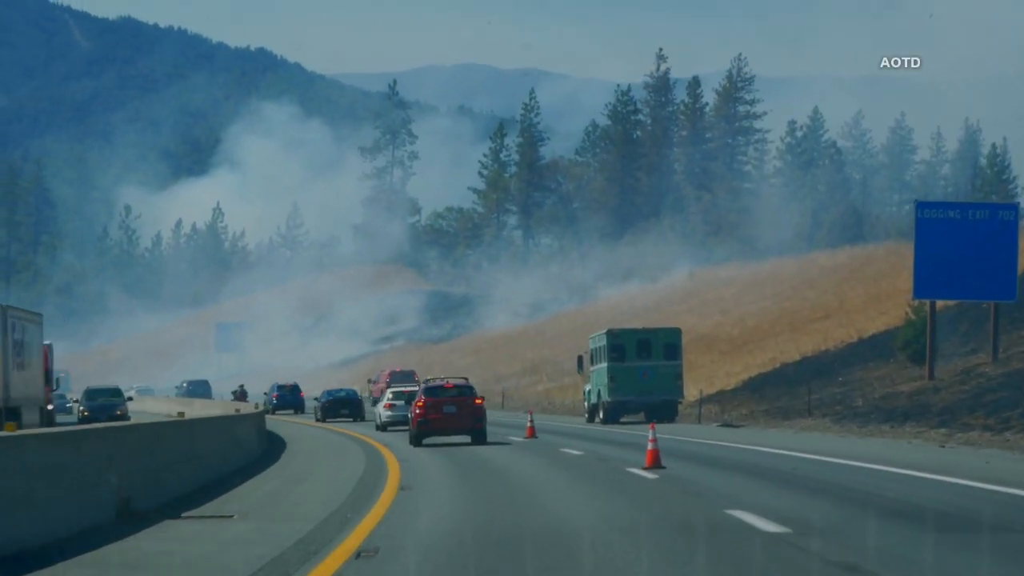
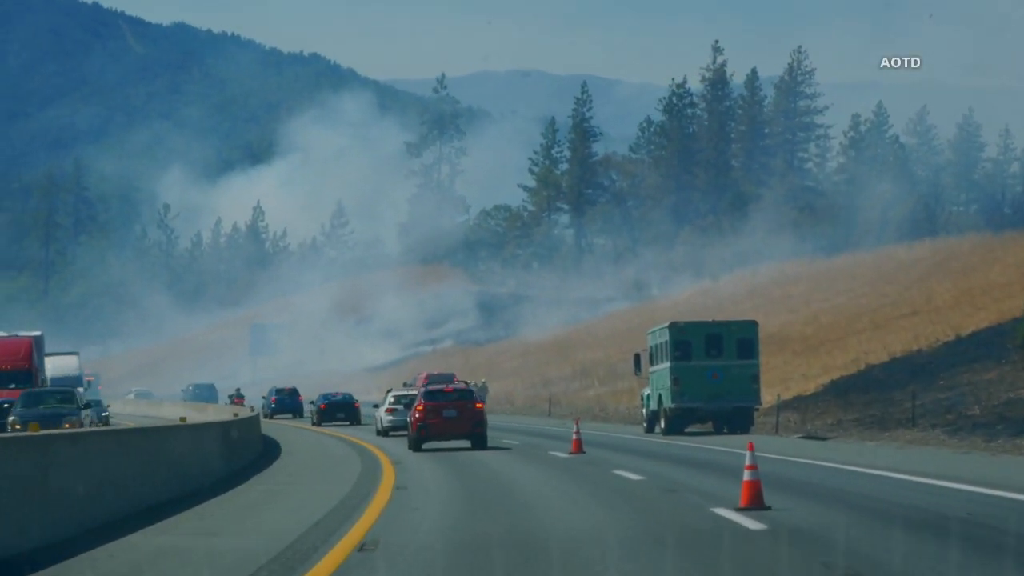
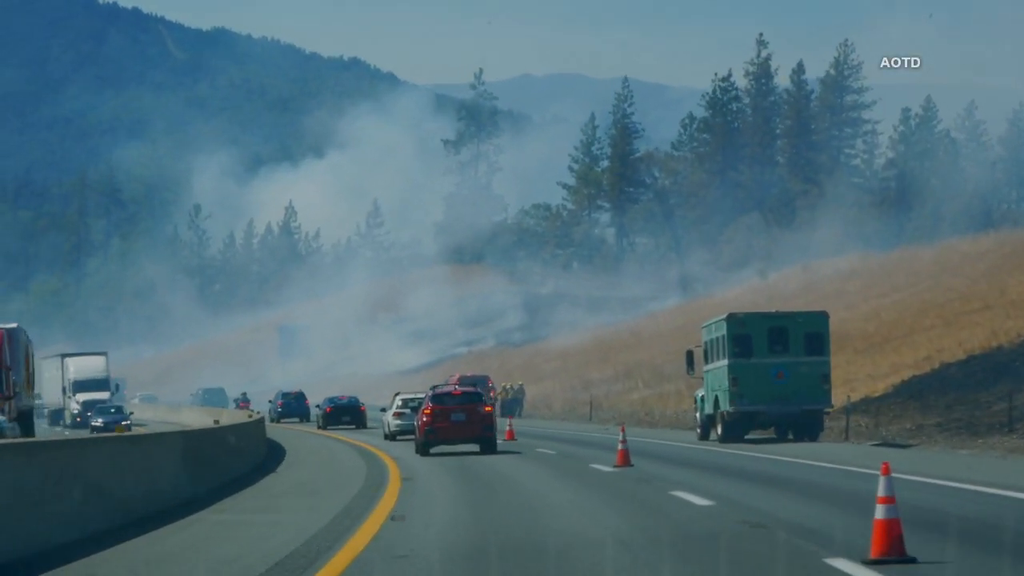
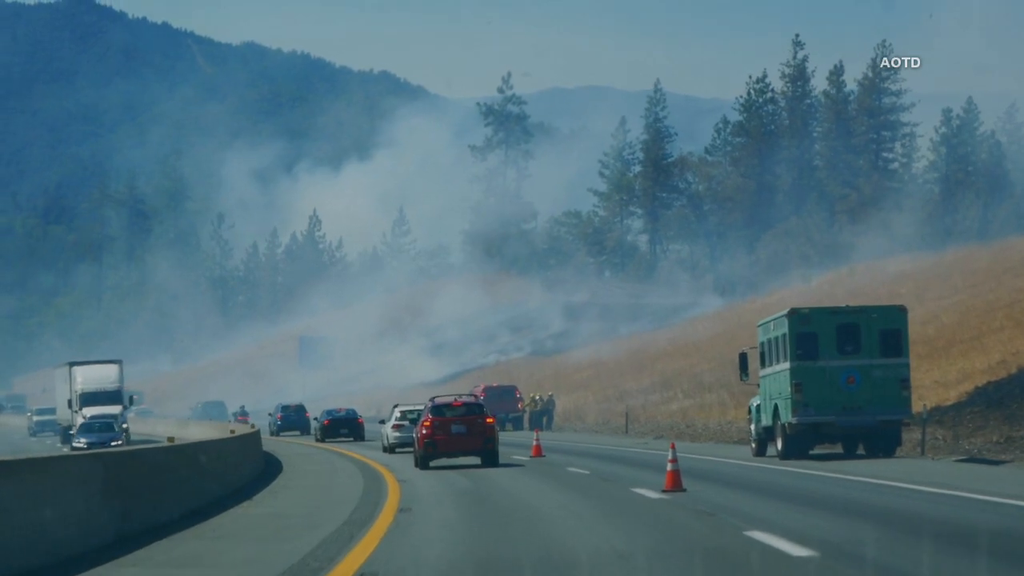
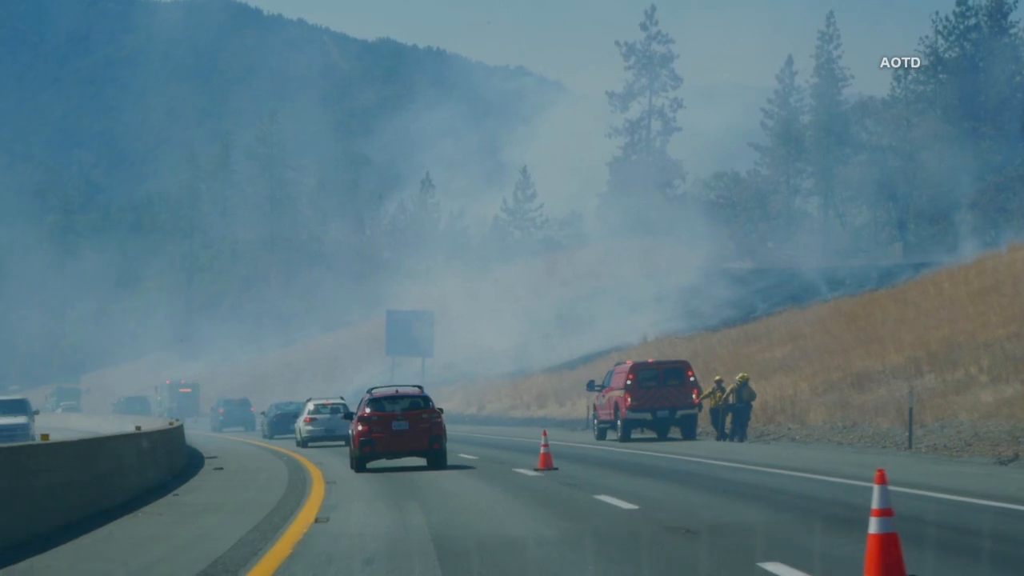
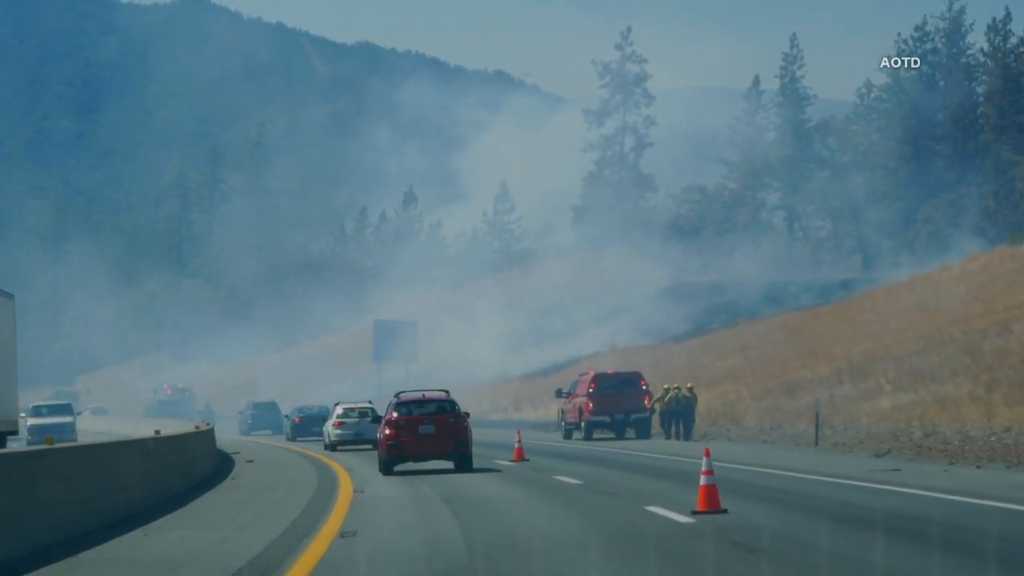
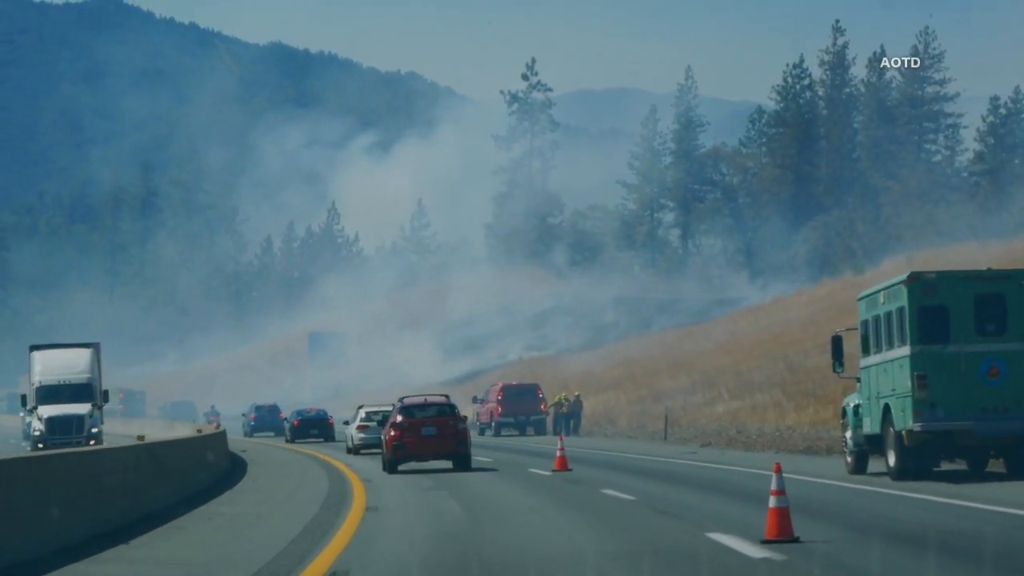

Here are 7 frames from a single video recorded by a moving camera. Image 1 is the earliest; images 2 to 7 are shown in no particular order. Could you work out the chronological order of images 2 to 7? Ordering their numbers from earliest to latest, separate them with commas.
2, 3, 4, 7, 6, 5
